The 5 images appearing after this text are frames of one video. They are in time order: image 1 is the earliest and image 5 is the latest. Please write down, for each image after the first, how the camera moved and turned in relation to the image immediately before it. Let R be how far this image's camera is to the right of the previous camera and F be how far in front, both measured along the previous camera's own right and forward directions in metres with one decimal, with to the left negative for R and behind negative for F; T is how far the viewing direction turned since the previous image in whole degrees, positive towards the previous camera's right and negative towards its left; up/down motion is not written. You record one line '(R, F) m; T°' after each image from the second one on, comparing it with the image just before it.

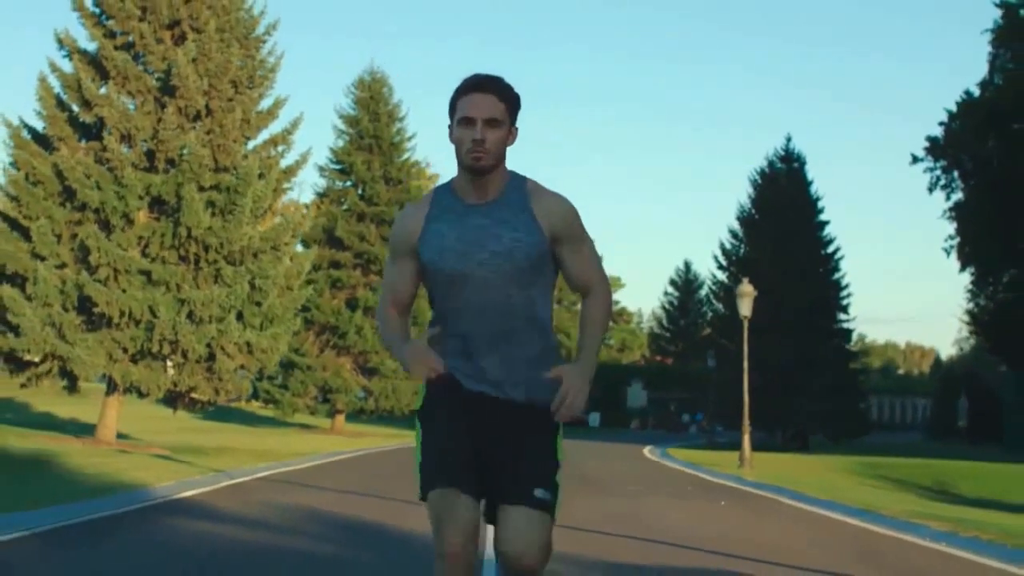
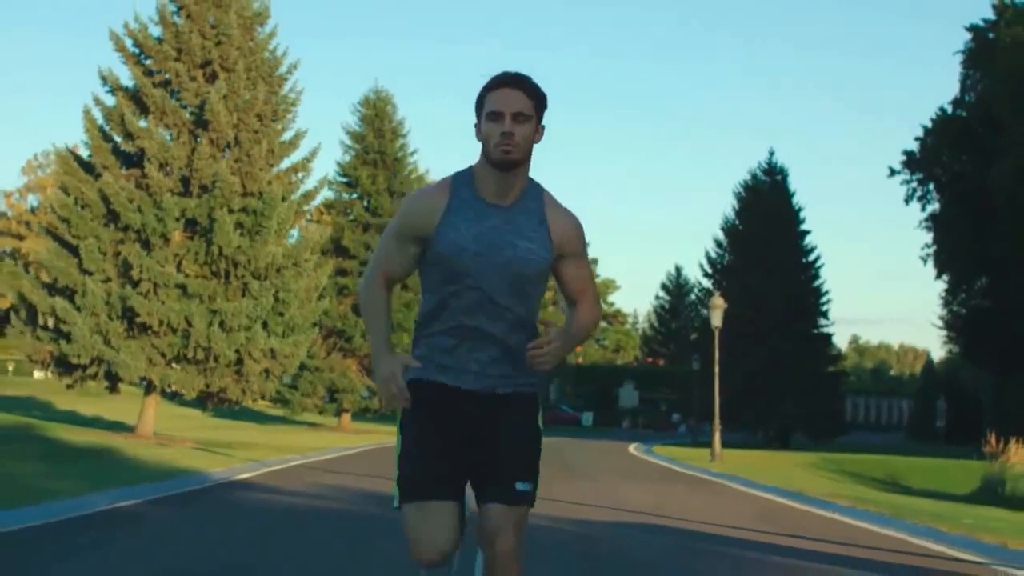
(0.0, -3.6) m; 0°
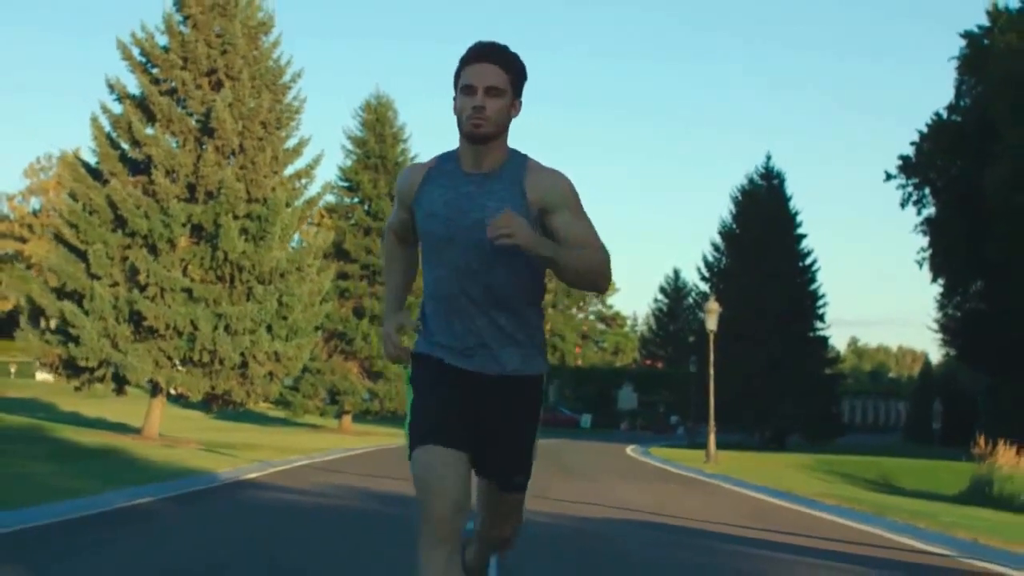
(0.0, -0.7) m; 0°
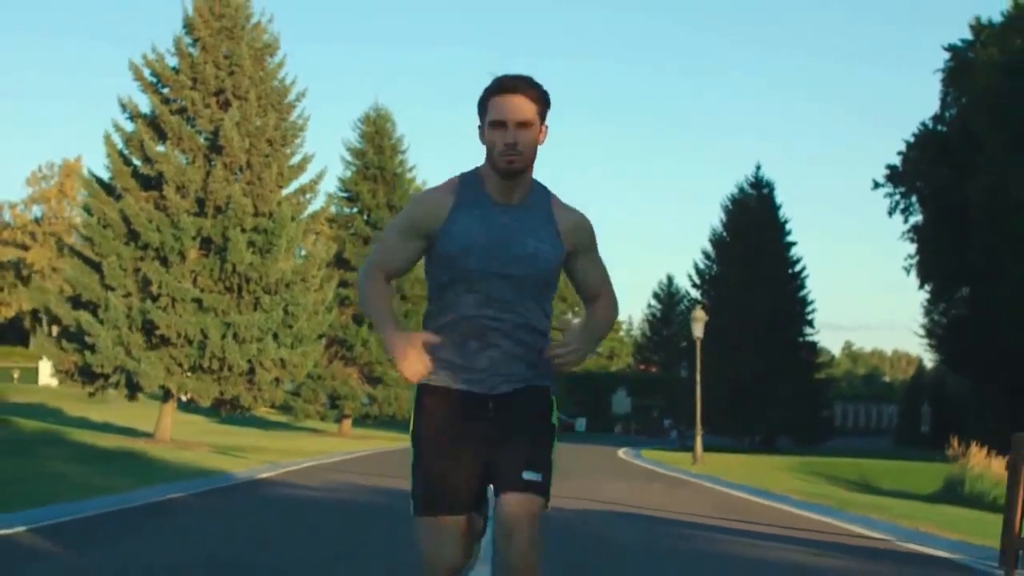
(0.0, -1.6) m; 0°
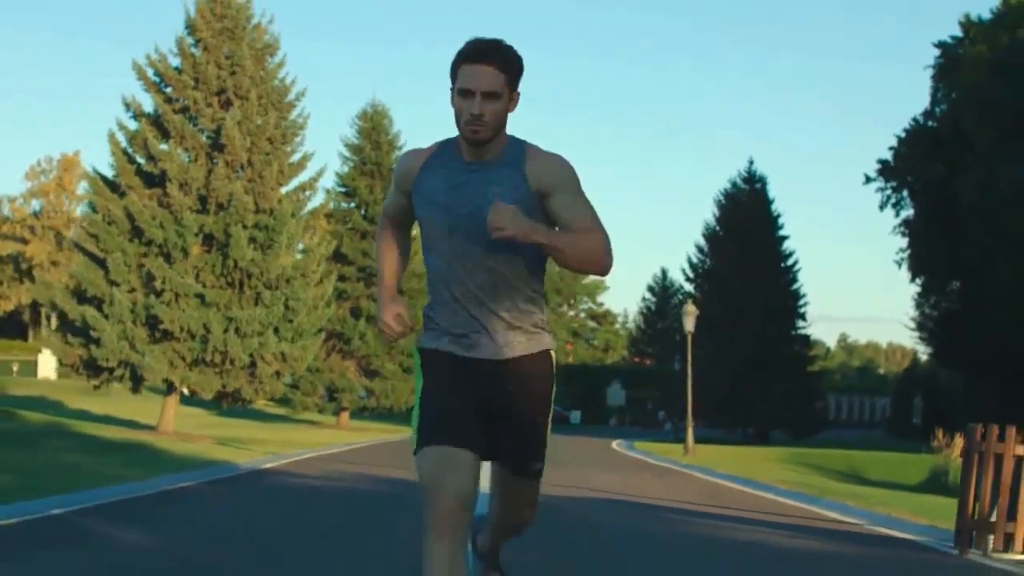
(0.0, -0.8) m; 0°
